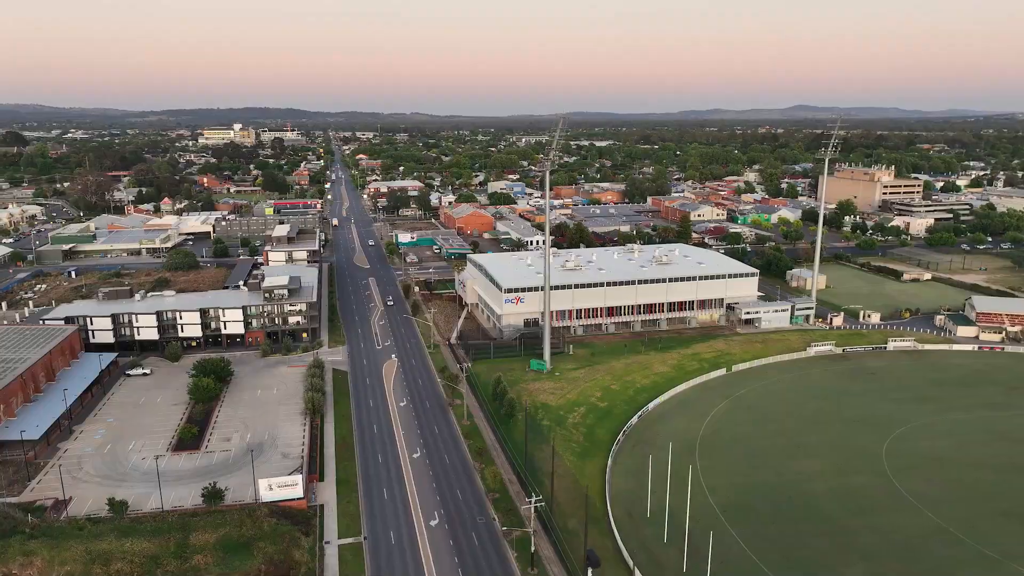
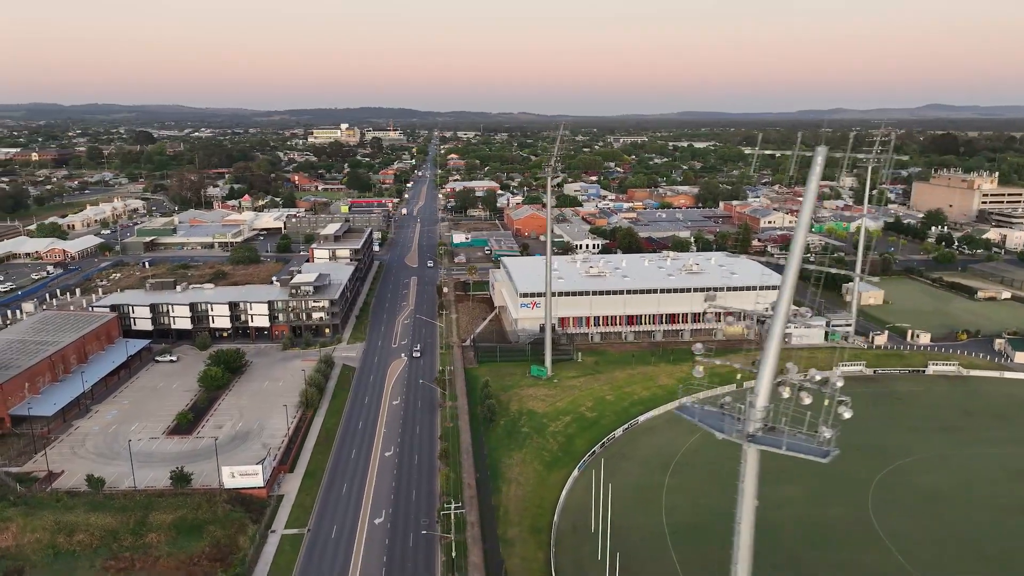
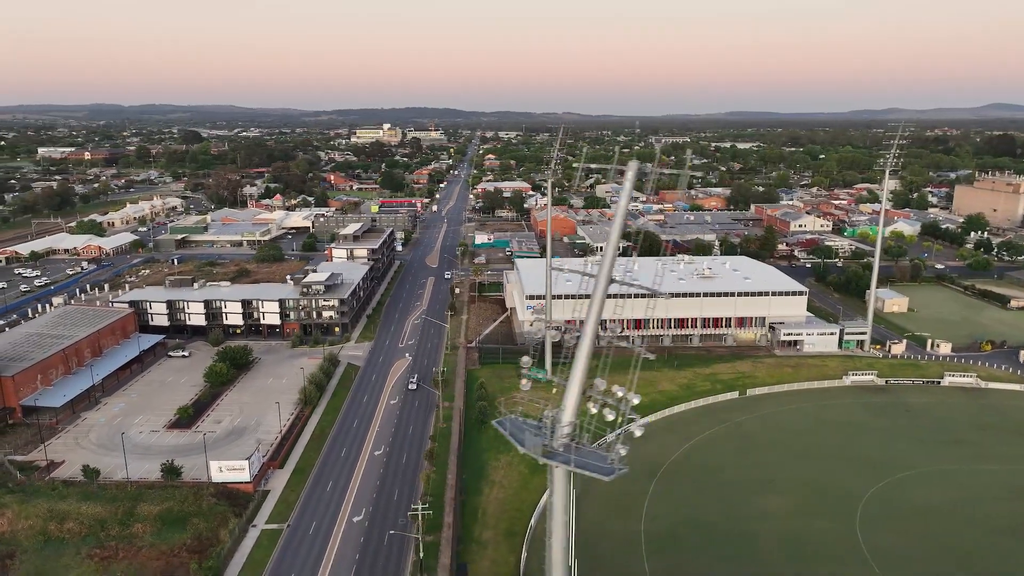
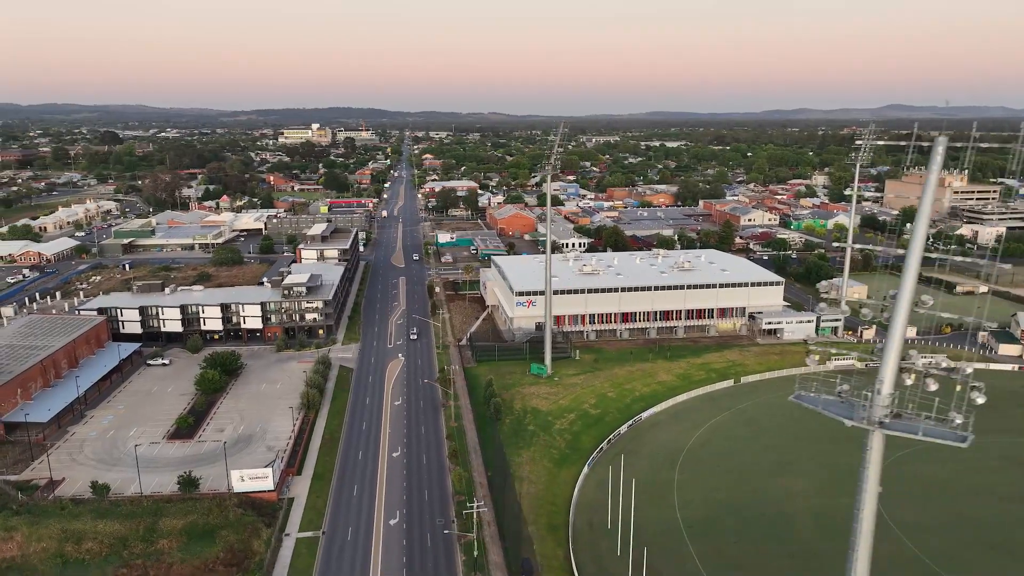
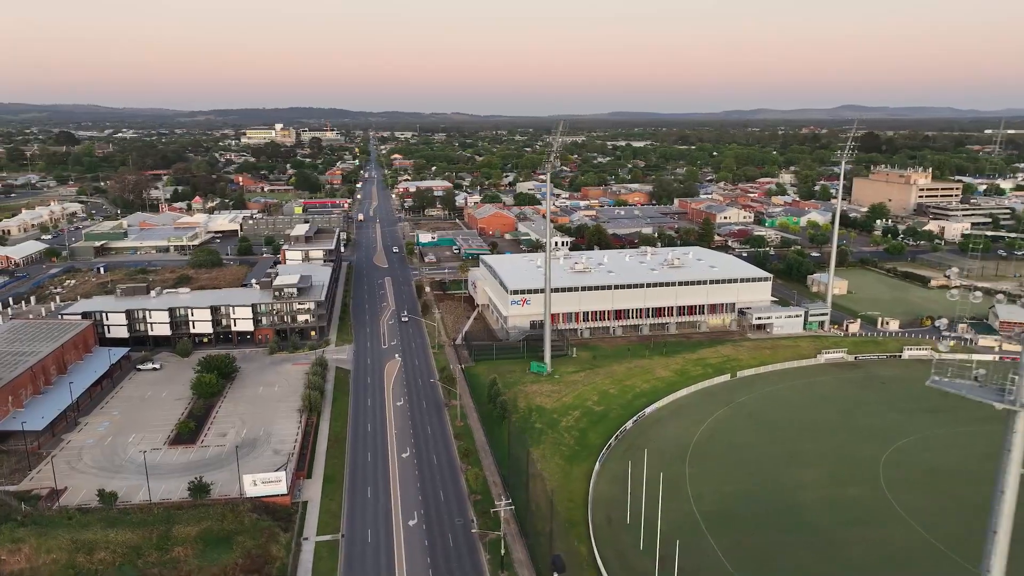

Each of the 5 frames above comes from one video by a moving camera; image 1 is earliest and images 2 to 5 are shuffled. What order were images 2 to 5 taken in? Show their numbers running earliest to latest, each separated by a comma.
5, 4, 2, 3
